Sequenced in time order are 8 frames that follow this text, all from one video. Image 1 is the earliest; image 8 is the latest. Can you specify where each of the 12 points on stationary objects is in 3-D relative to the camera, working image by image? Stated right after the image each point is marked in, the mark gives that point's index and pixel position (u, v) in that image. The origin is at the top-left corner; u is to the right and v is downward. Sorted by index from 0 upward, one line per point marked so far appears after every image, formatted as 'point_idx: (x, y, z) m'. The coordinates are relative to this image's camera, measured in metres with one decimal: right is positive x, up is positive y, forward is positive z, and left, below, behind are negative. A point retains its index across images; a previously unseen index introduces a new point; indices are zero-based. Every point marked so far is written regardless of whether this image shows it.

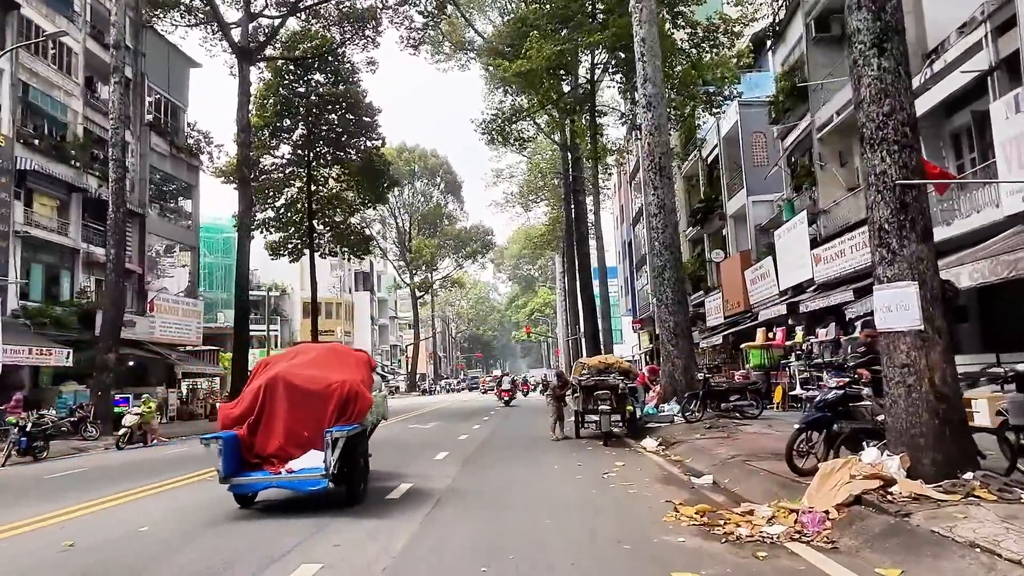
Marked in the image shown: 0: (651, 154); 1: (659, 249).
0: (+2.9, +2.8, +15.6) m
1: (+3.0, +0.8, +15.4) m
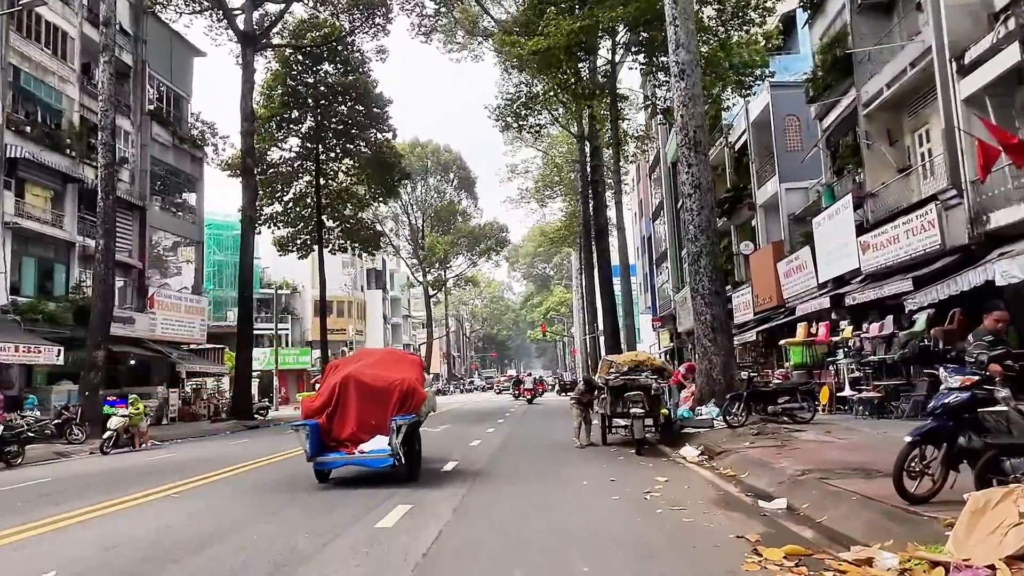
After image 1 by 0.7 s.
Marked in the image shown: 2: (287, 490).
0: (+3.3, +3.0, +14.0) m
1: (+3.4, +1.0, +13.8) m
2: (-3.0, -2.7, +9.9) m
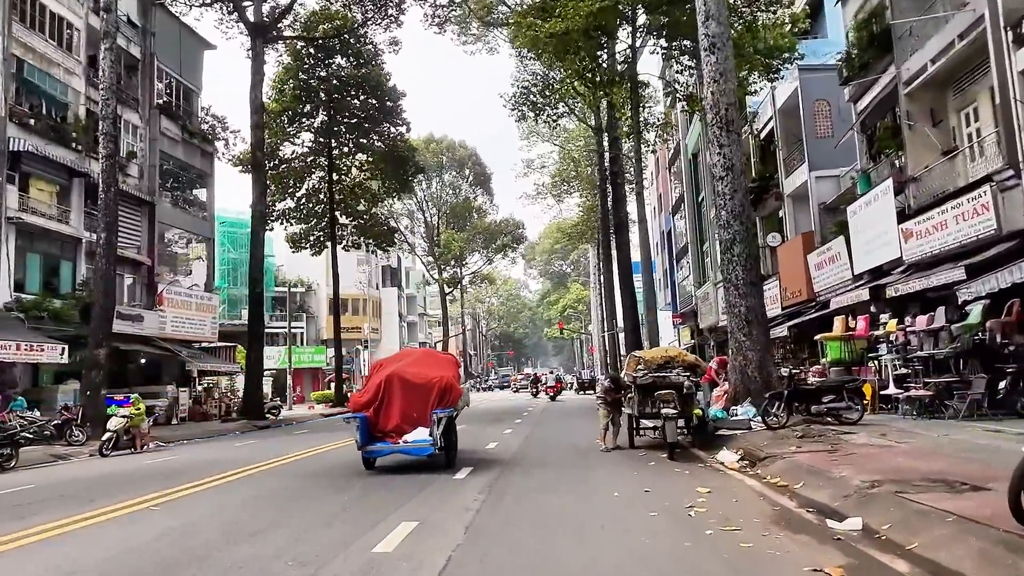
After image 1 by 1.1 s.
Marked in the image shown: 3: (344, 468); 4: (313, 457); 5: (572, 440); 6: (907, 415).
0: (+3.6, +3.2, +13.0) m
1: (+3.7, +1.2, +12.8) m
2: (-2.8, -2.6, +9.1) m
3: (-3.0, -3.2, +13.1) m
4: (-4.3, -3.6, +15.8) m
5: (+1.3, -3.2, +15.2) m
6: (+7.1, -2.3, +13.3) m
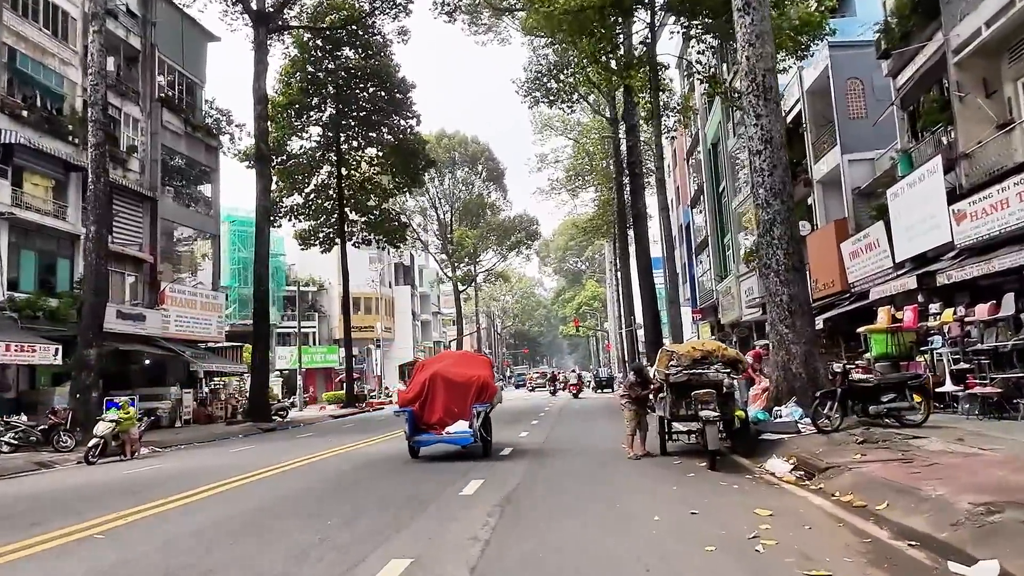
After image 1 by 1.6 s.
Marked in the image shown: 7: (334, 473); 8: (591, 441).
0: (+3.8, +3.4, +11.7) m
1: (+3.9, +1.4, +11.5) m
2: (-2.6, -2.4, +7.9) m
3: (-2.7, -3.1, +11.9) m
4: (-3.9, -3.5, +14.7) m
5: (+1.6, -3.0, +13.9) m
6: (+7.4, -2.1, +11.9) m
7: (-3.2, -3.3, +13.1) m
8: (+1.6, -3.2, +15.4) m
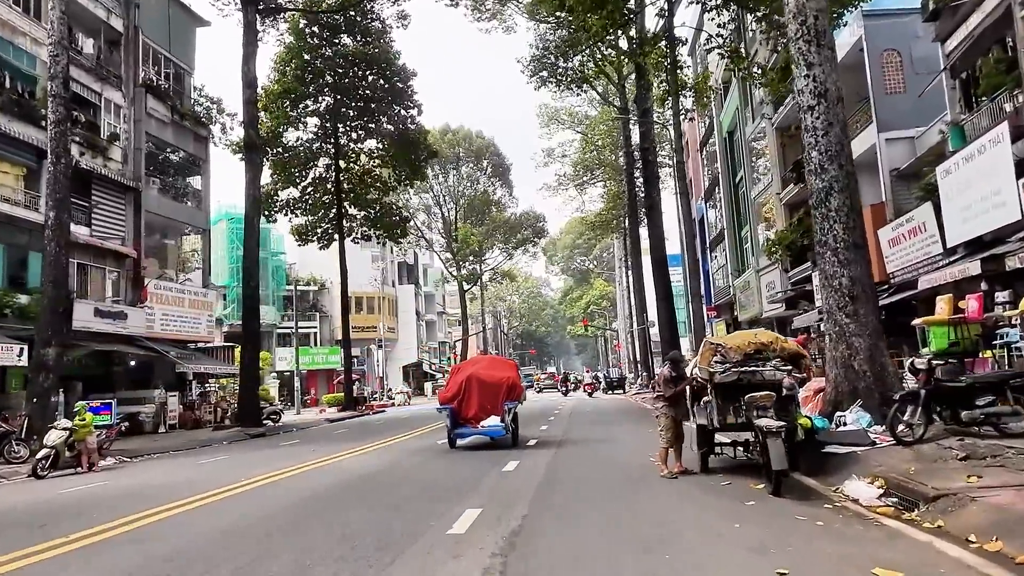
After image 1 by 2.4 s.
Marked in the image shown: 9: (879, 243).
0: (+3.8, +3.6, +9.8) m
1: (+4.0, +1.6, +9.6) m
2: (-2.5, -2.2, +6.1) m
3: (-2.6, -2.9, +10.1) m
4: (-3.8, -3.3, +12.9) m
5: (+1.7, -2.8, +12.1) m
6: (+7.5, -1.8, +10.1) m
7: (-3.1, -3.1, +11.3) m
8: (+1.8, -3.0, +13.6) m
9: (+9.8, +1.2, +19.8) m
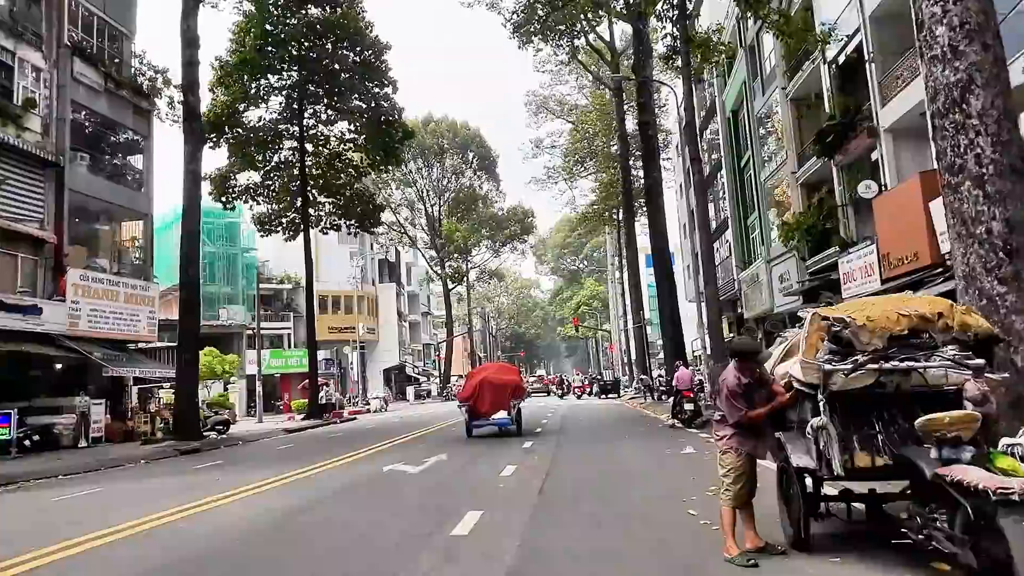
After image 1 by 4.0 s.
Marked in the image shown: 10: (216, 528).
0: (+3.5, +4.0, +6.4) m
1: (+3.6, +2.0, +6.2) m
2: (-2.8, -1.8, +2.6) m
3: (-3.0, -2.5, +6.6) m
4: (-4.2, -3.0, +9.4) m
5: (+1.3, -2.4, +8.6) m
6: (+7.1, -1.4, +6.6) m
7: (-3.4, -2.7, +7.8) m
8: (+1.4, -2.6, +10.1) m
9: (+9.3, +1.6, +16.4) m
10: (-3.7, -2.9, +8.9) m
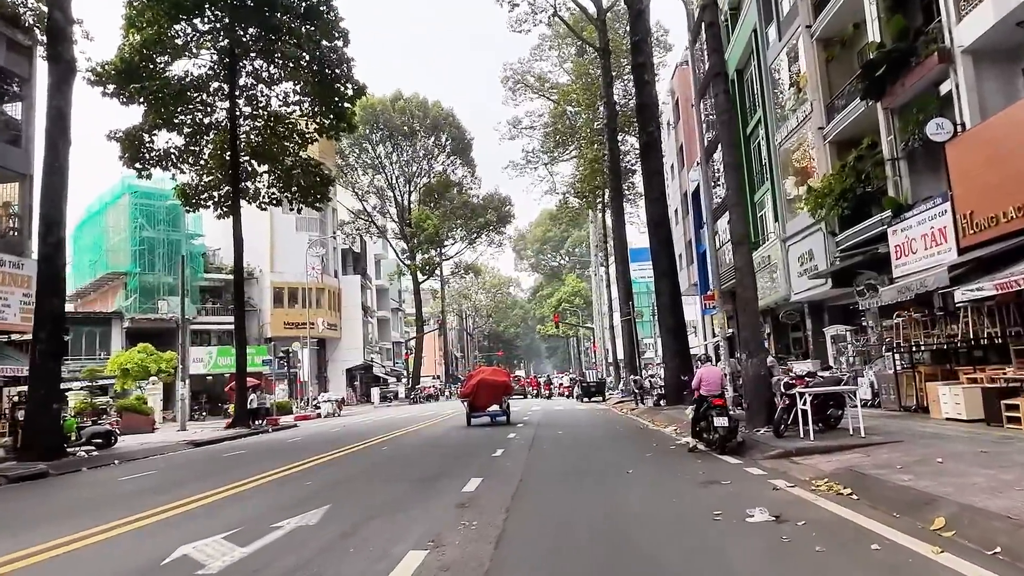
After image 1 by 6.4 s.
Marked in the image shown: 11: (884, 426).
0: (+2.9, +4.6, +1.5) m
1: (+3.1, +2.6, +1.3) m
2: (-3.3, -1.2, -2.5) m
3: (-3.5, -1.9, +1.5) m
4: (-4.8, -2.3, +4.3) m
5: (+0.7, -1.8, +3.7) m
6: (+6.5, -0.8, +1.8) m
7: (-4.0, -2.1, +2.7) m
8: (+0.7, -2.0, +5.2) m
9: (+8.6, +2.1, +11.7) m
10: (-4.3, -2.3, +3.9) m
11: (+5.4, -2.0, +10.8) m
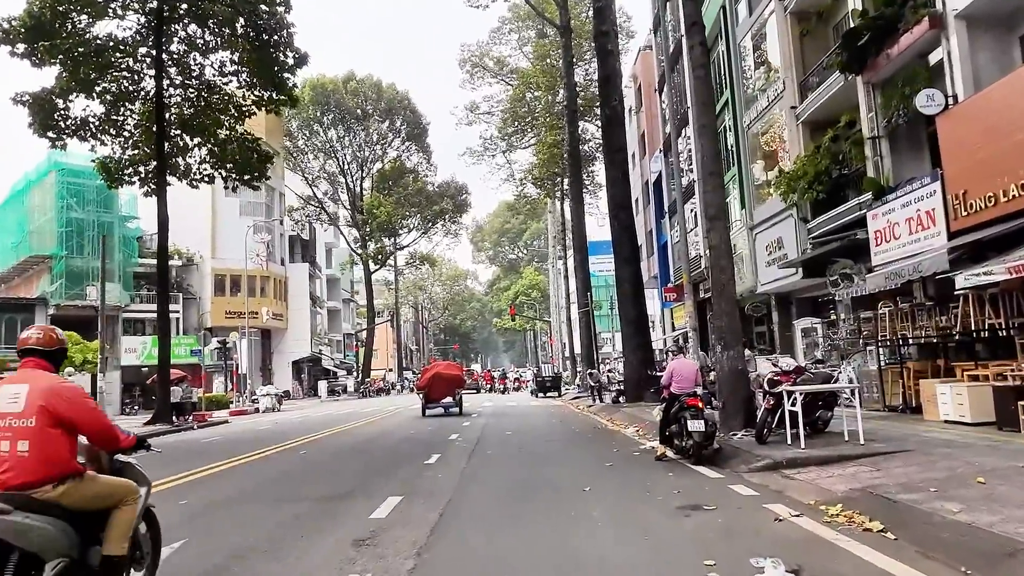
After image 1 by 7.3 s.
0: (+2.8, +4.8, -0.1) m
1: (+2.9, +2.8, -0.3) m
2: (-3.3, -1.0, -4.4) m
3: (-3.8, -1.6, -0.4) m
4: (-5.3, -2.0, +2.2) m
5: (+0.3, -1.5, +1.9) m
6: (+6.3, -0.7, +0.4) m
7: (-4.3, -1.8, +0.7) m
8: (+0.2, -1.7, +3.4) m
9: (+7.8, +2.3, +10.4) m
10: (-4.7, -2.0, +1.9) m
11: (+4.6, -1.8, +9.3) m
